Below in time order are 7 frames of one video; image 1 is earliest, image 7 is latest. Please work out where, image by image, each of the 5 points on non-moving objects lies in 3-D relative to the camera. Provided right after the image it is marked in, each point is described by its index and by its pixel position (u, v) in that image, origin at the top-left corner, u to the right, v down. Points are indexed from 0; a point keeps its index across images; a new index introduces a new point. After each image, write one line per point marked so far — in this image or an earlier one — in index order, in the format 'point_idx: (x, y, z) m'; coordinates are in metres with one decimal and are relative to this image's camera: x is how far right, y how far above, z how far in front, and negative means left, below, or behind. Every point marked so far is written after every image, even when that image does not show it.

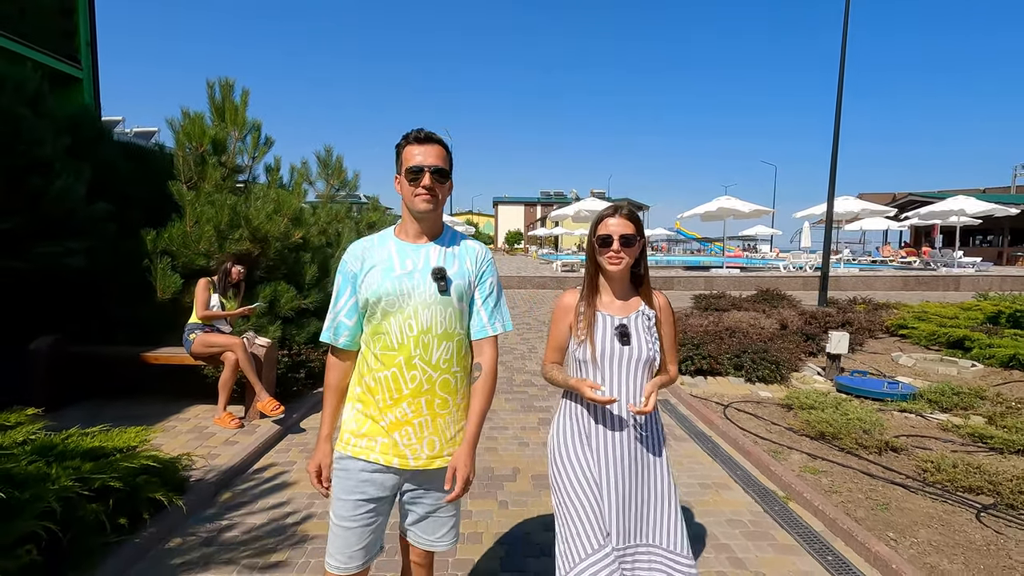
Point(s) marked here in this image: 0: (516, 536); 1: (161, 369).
0: (0.0, -1.5, +3.3) m
1: (-3.4, -0.8, +5.4) m
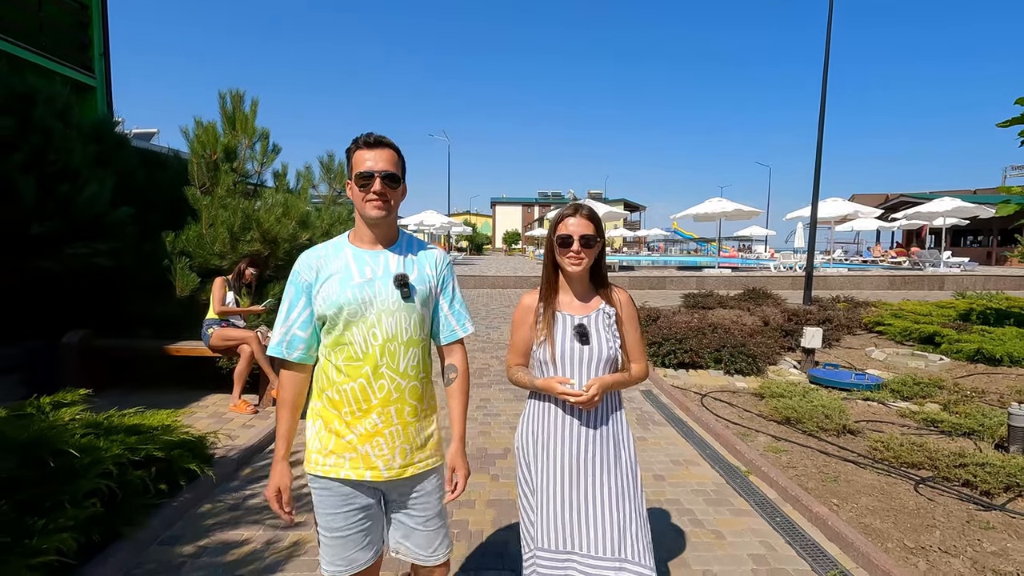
0: (0.0, -1.5, +3.7) m
1: (-3.5, -0.8, +5.8) m
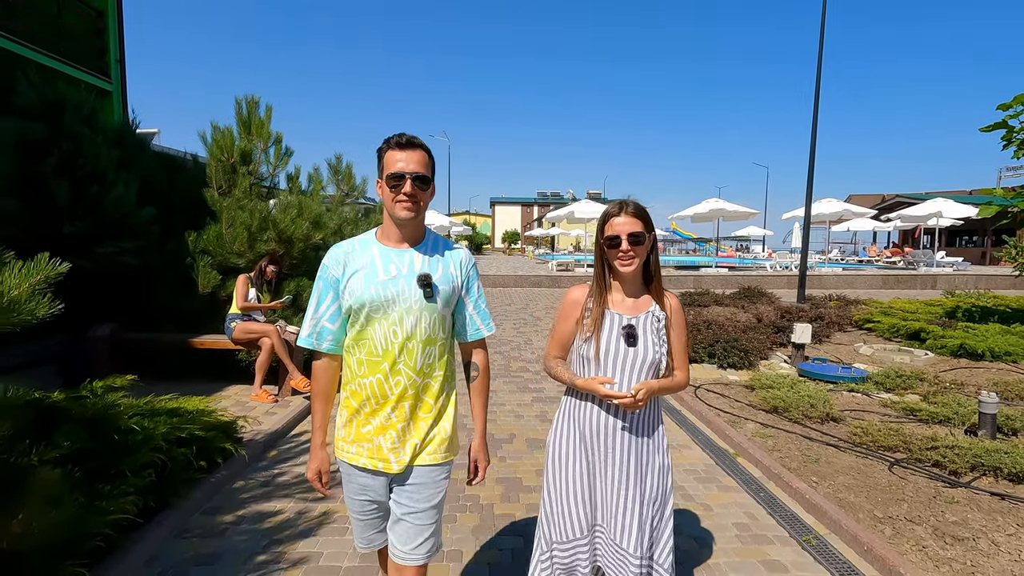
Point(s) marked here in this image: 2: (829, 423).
0: (0.0, -1.4, +4.1) m
1: (-3.4, -0.7, +6.1) m
2: (+3.1, -1.3, +5.3) m
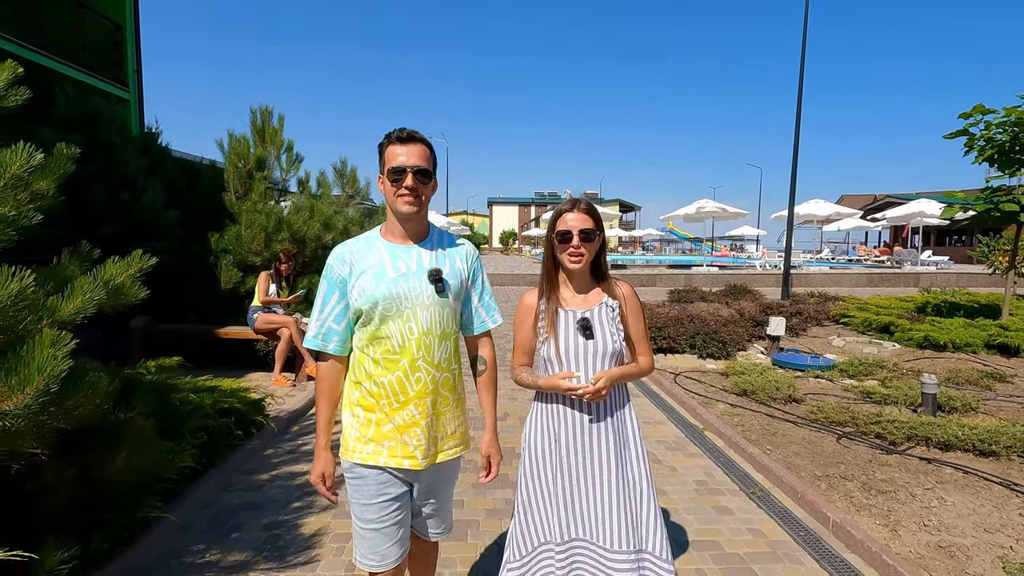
0: (0.0, -1.4, +4.7) m
1: (-3.5, -0.7, +6.7) m
2: (+3.0, -1.2, +5.9) m
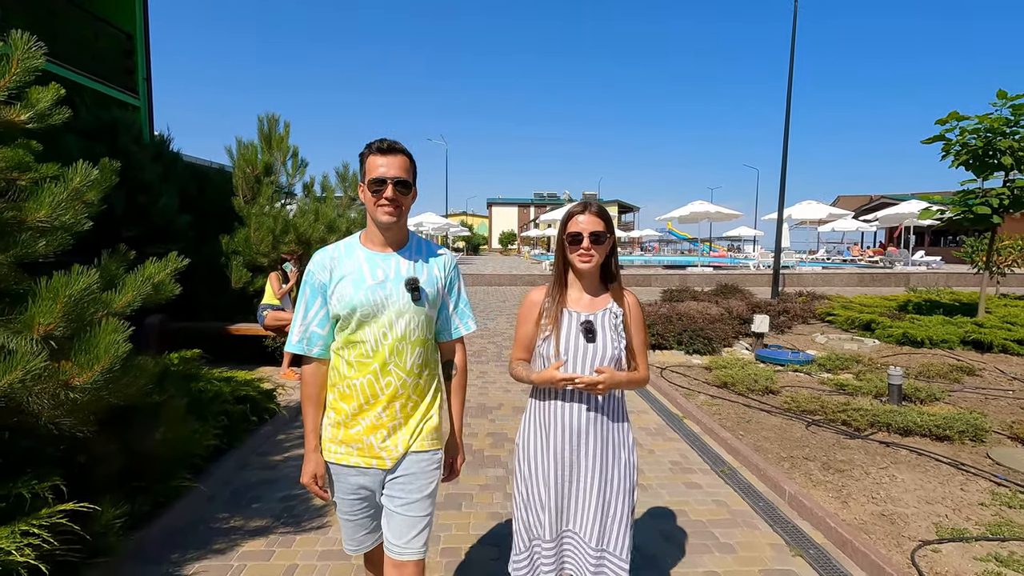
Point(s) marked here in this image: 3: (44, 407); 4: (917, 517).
0: (-0.1, -1.4, +5.0) m
1: (-3.6, -0.7, +7.1) m
2: (+3.0, -1.2, +6.3) m
3: (-2.0, -0.5, +2.3) m
4: (+2.6, -1.5, +3.5) m
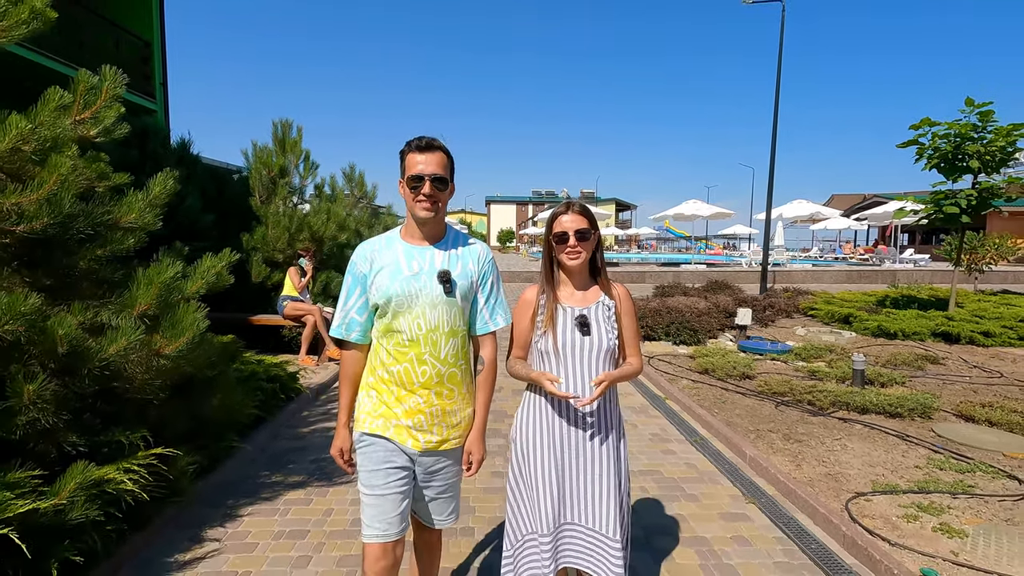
0: (-0.1, -1.3, +5.6) m
1: (-3.6, -0.6, +7.7) m
2: (+2.9, -1.2, +6.9) m
3: (-1.9, -0.4, +2.8) m
4: (+2.6, -1.4, +4.1) m
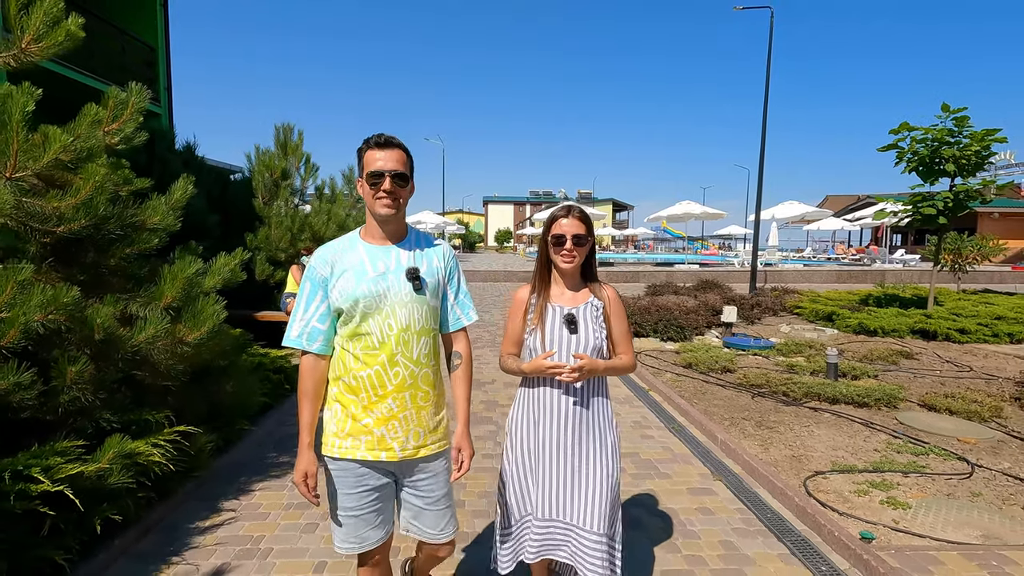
0: (-0.2, -1.3, +6.0) m
1: (-3.7, -0.6, +8.0) m
2: (+2.8, -1.1, +7.2) m
3: (-2.0, -0.4, +3.2) m
4: (+2.6, -1.4, +4.5) m
